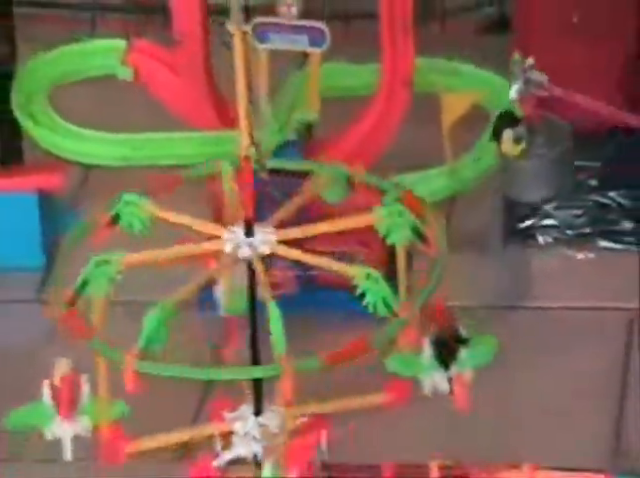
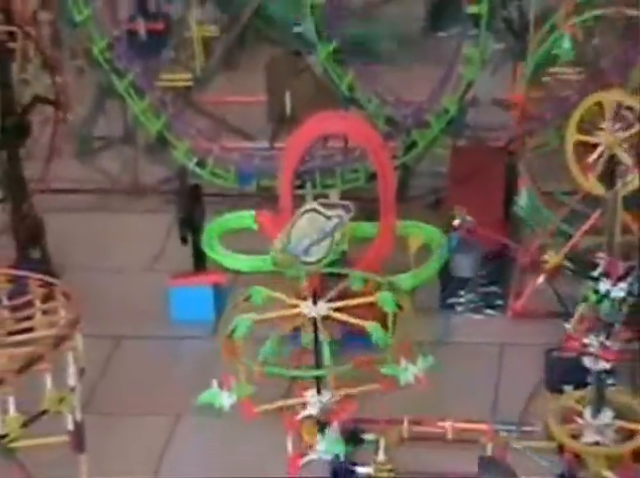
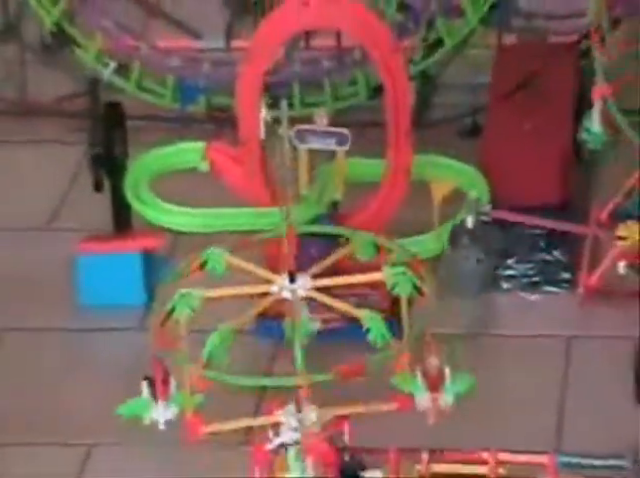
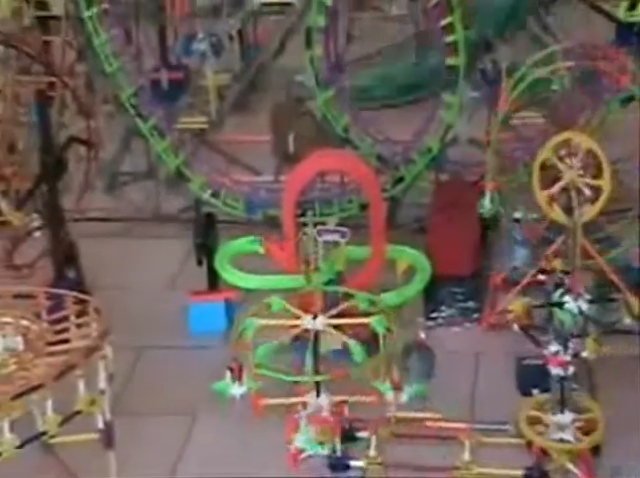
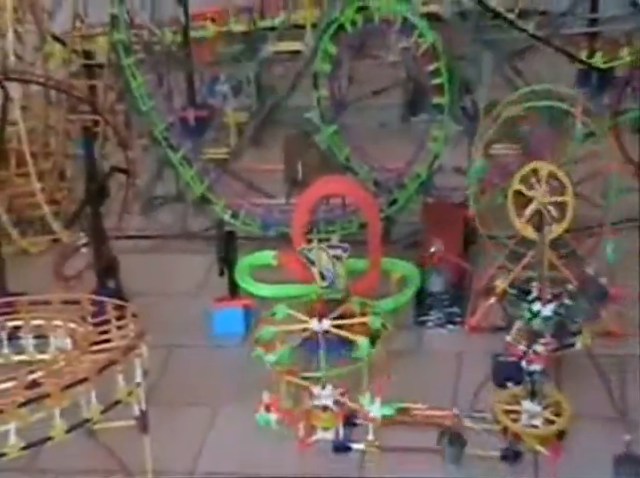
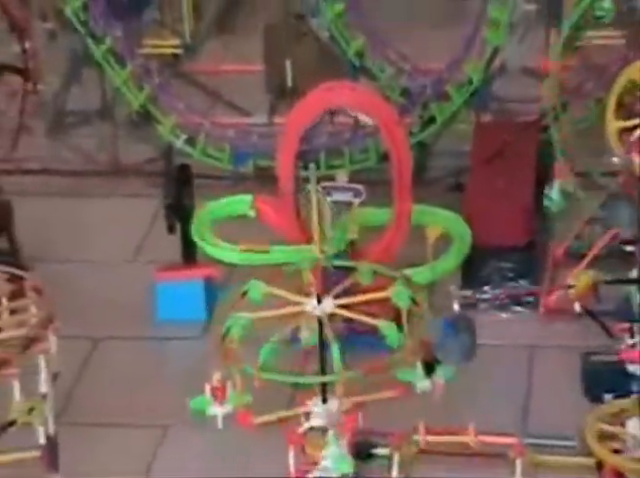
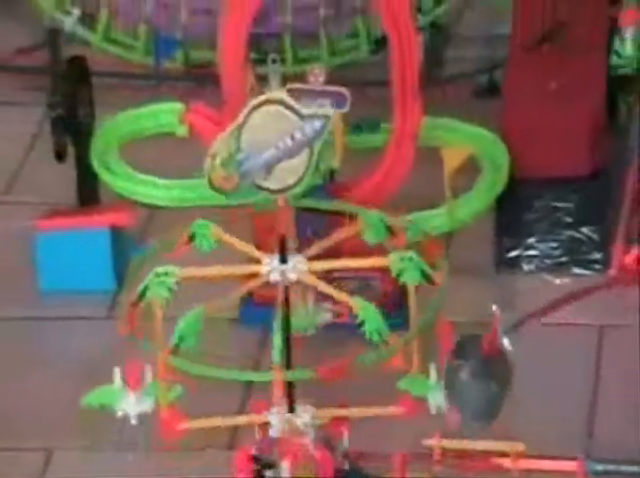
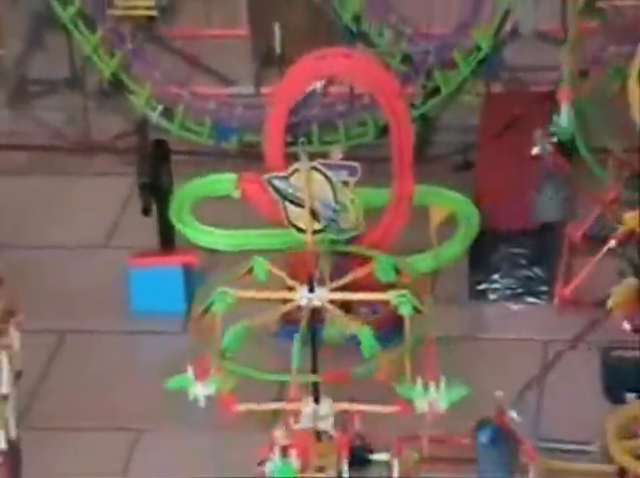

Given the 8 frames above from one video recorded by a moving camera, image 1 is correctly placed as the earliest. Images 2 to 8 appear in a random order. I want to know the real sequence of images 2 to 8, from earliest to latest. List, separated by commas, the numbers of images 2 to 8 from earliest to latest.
7, 3, 8, 6, 2, 4, 5
